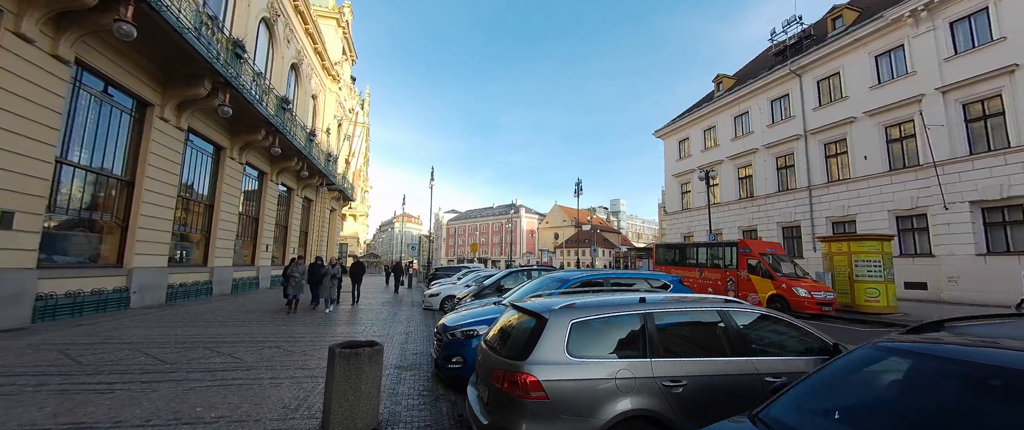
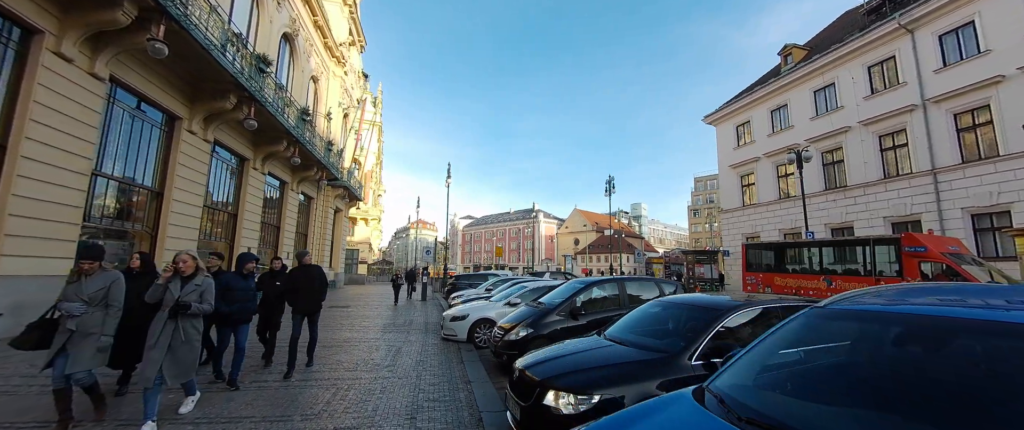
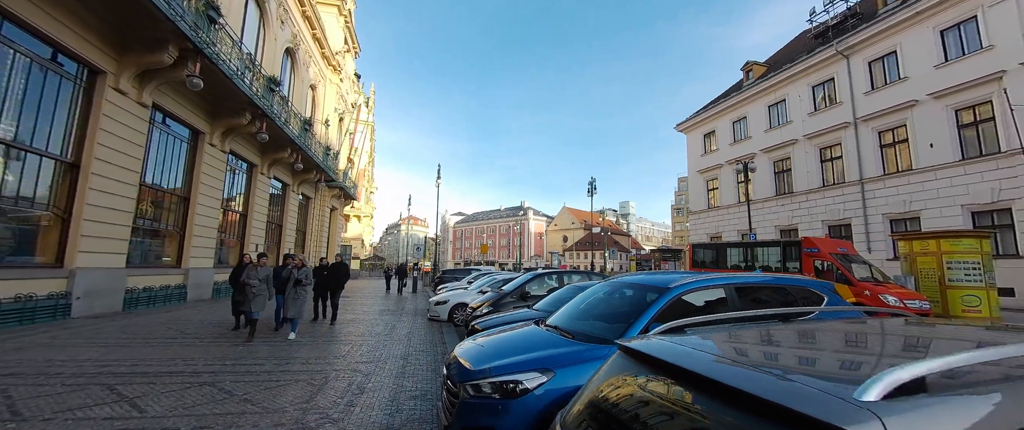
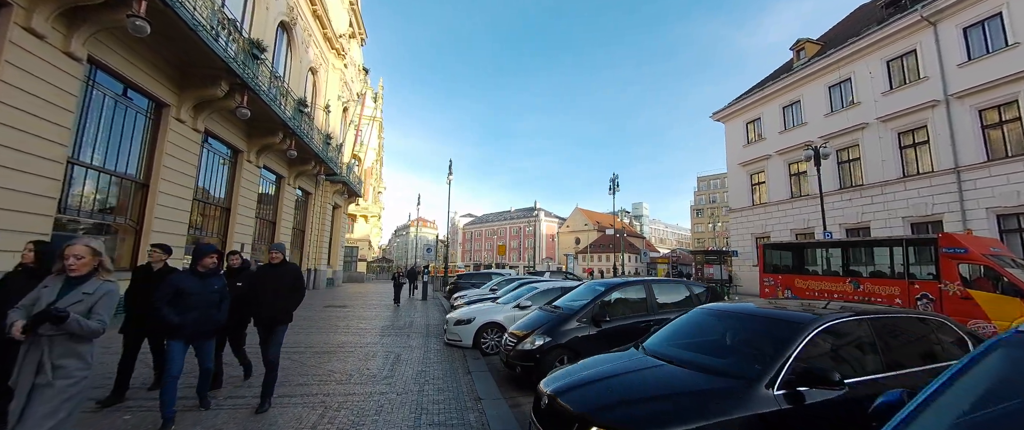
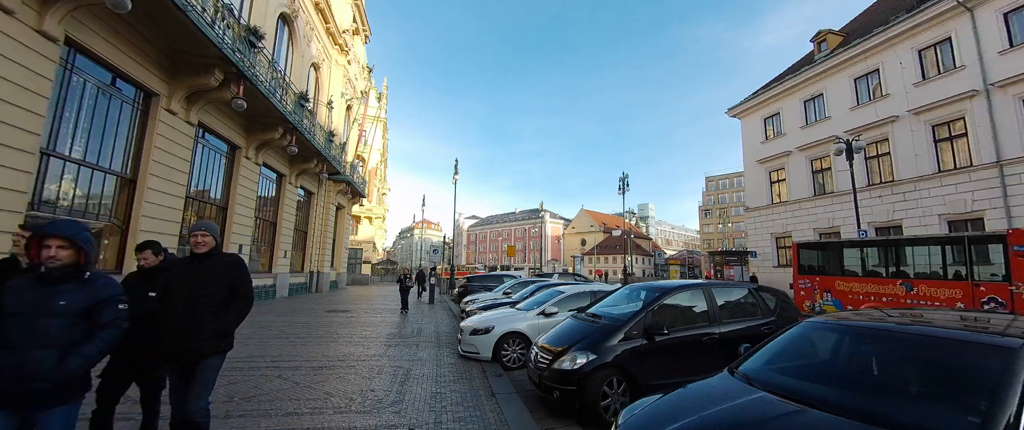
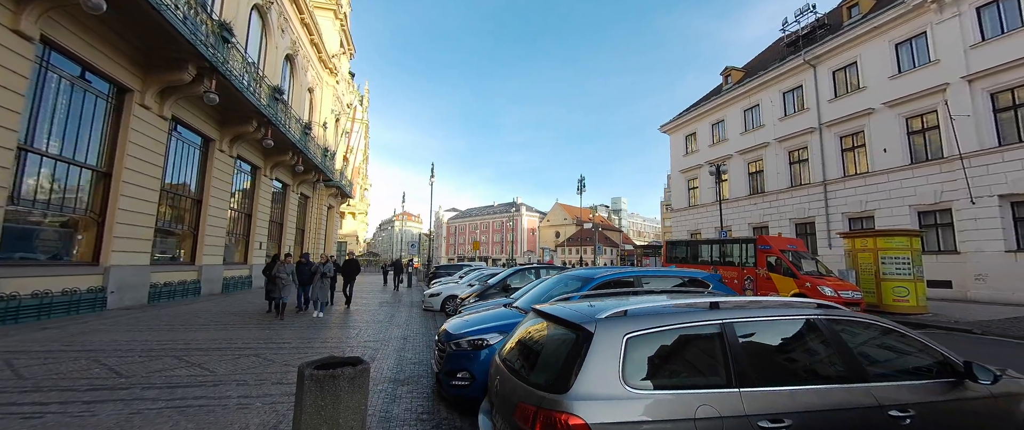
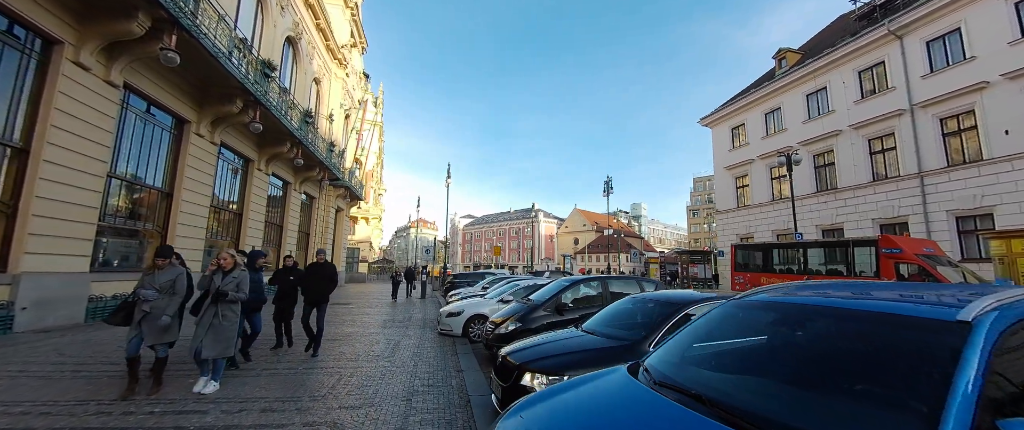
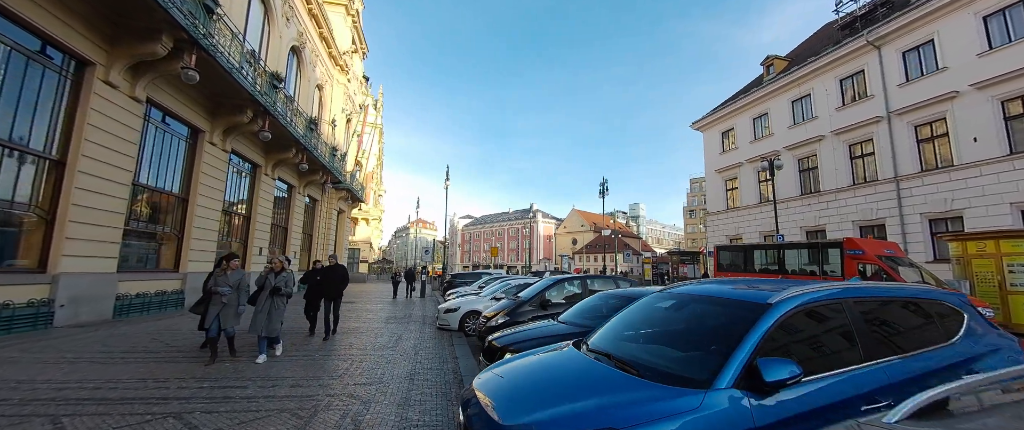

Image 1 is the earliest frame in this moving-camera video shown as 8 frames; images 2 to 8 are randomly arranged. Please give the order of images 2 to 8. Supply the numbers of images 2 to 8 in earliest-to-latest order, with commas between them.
6, 3, 8, 7, 2, 4, 5
